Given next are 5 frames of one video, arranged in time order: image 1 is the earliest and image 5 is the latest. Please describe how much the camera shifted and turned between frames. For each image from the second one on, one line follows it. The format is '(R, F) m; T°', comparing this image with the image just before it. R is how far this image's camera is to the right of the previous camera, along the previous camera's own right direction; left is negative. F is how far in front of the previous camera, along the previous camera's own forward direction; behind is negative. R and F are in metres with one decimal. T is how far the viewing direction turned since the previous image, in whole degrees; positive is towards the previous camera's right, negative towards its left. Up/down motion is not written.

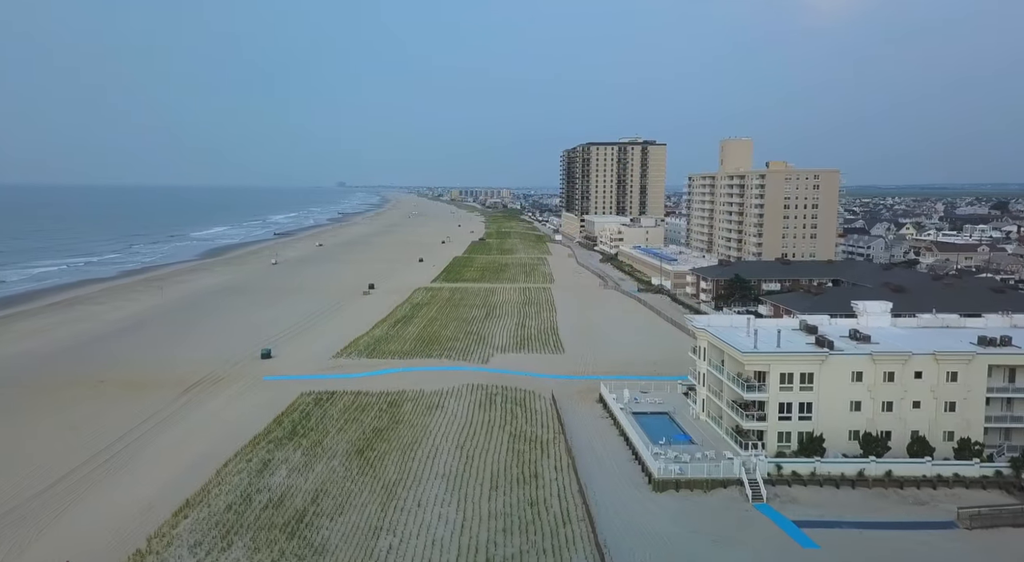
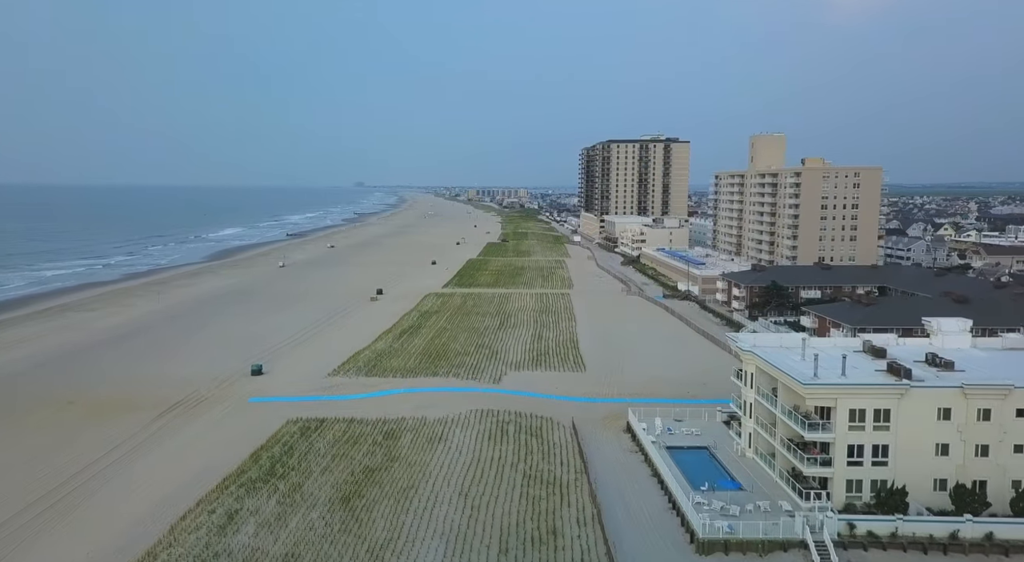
(+0.1, +2.9) m; -2°
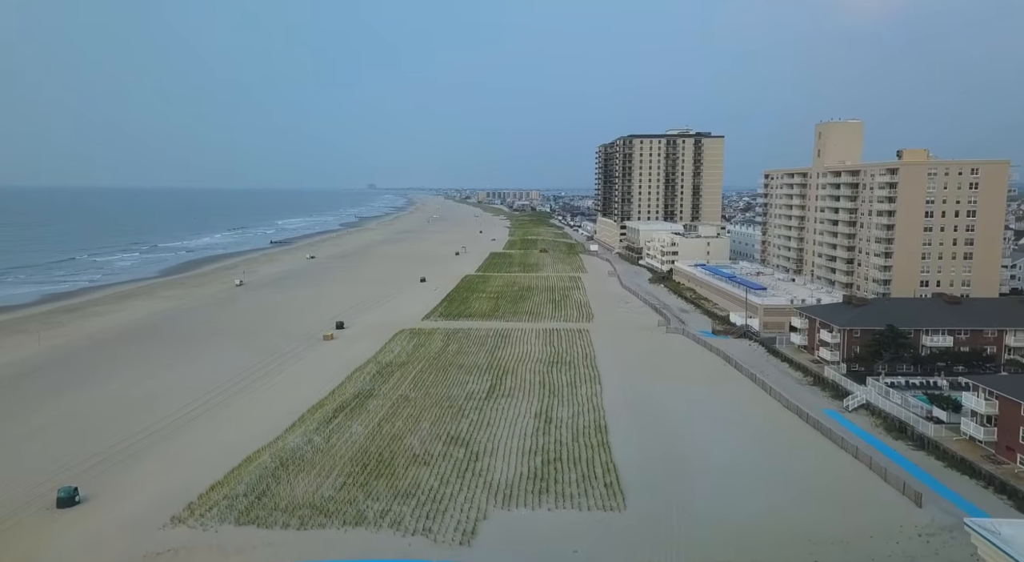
(+0.6, +11.1) m; -1°
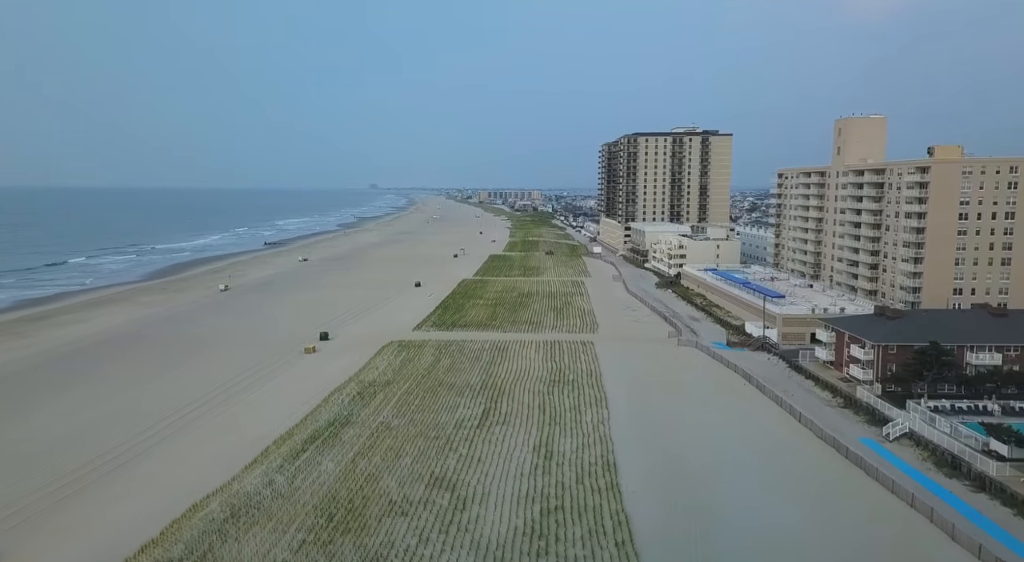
(+0.2, +2.7) m; 0°
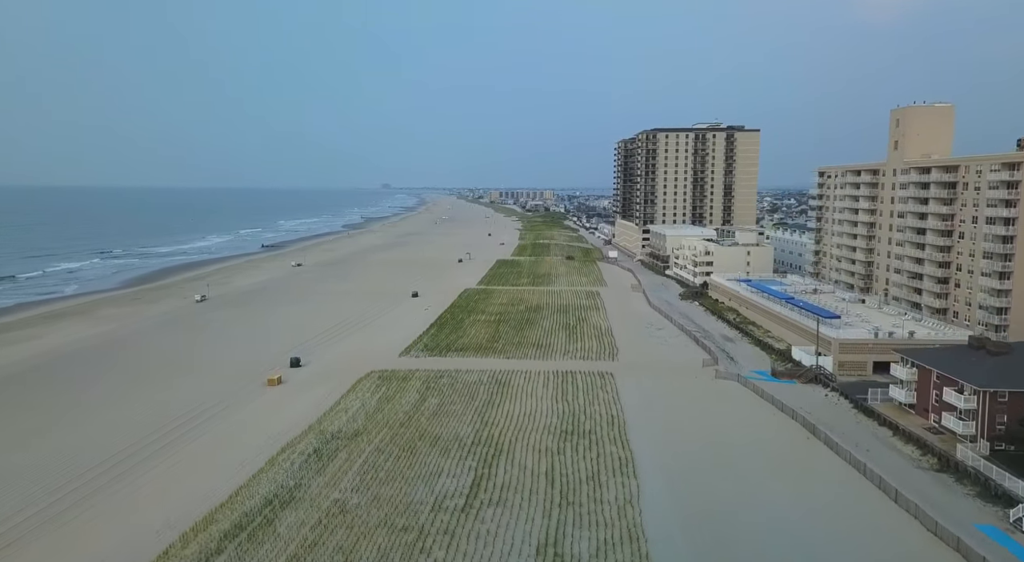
(+0.3, +5.1) m; -1°
